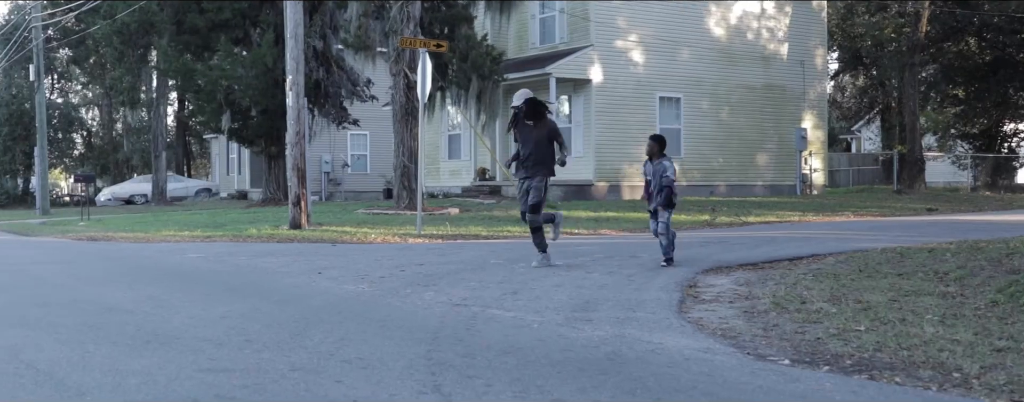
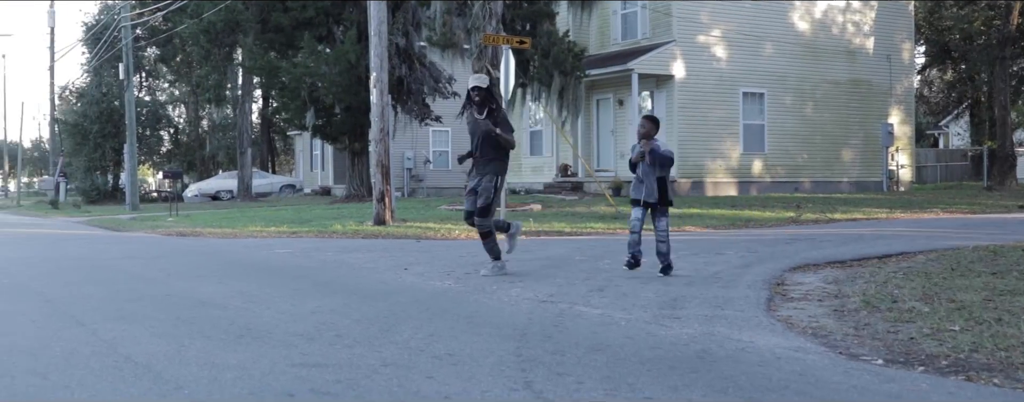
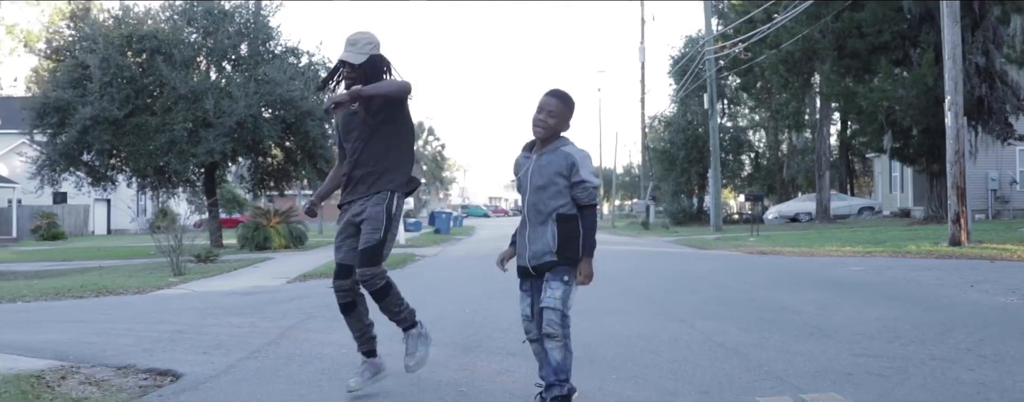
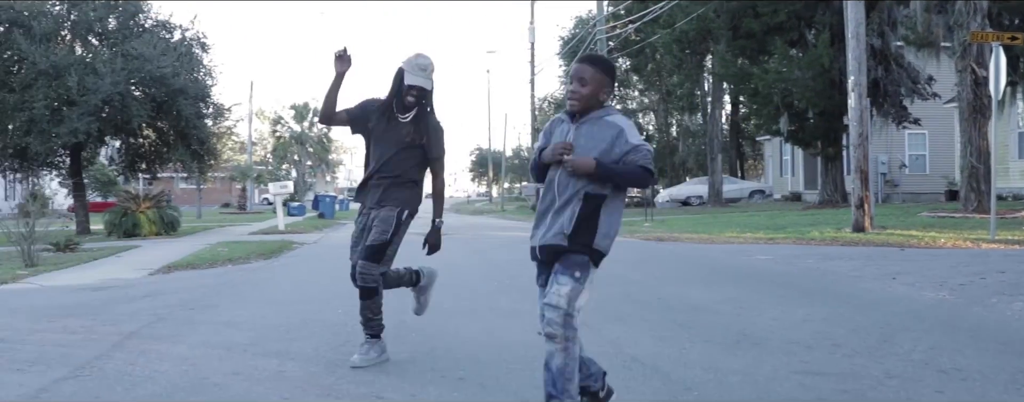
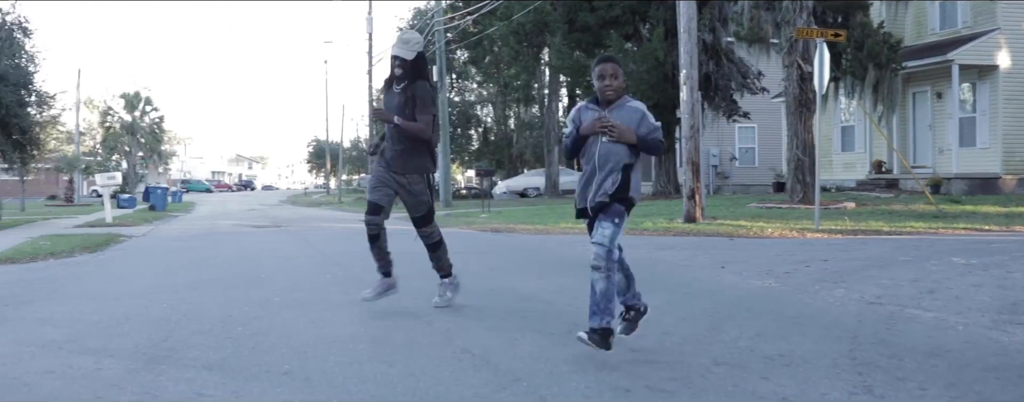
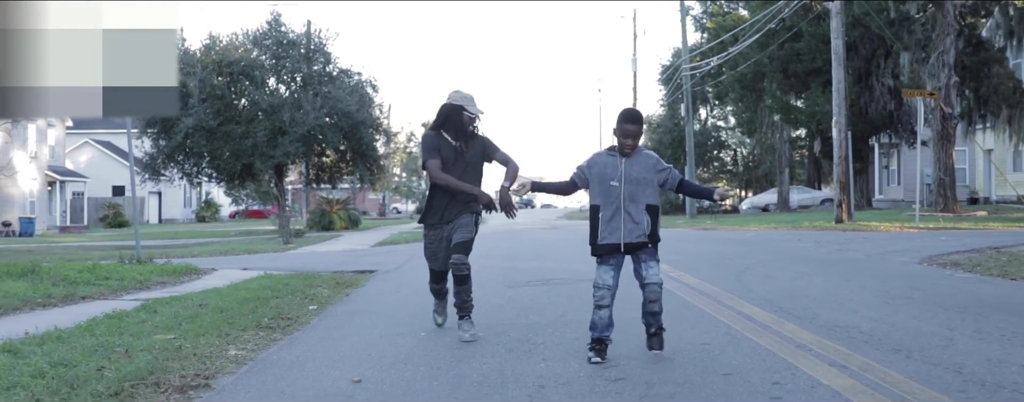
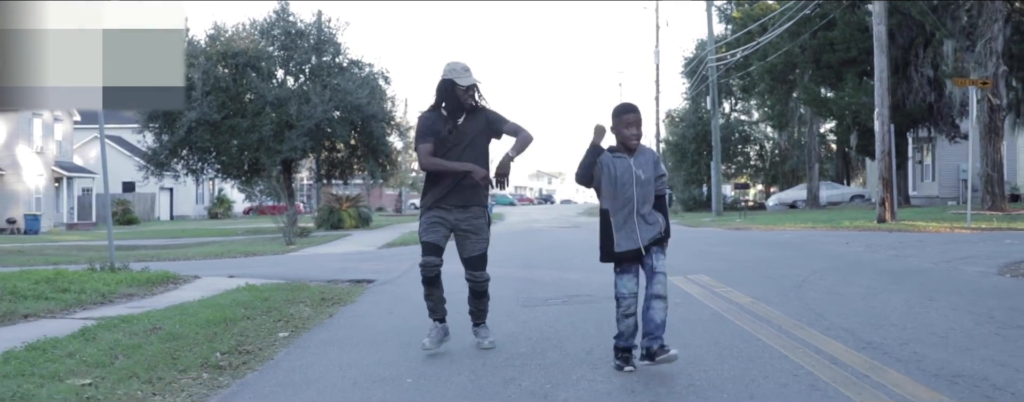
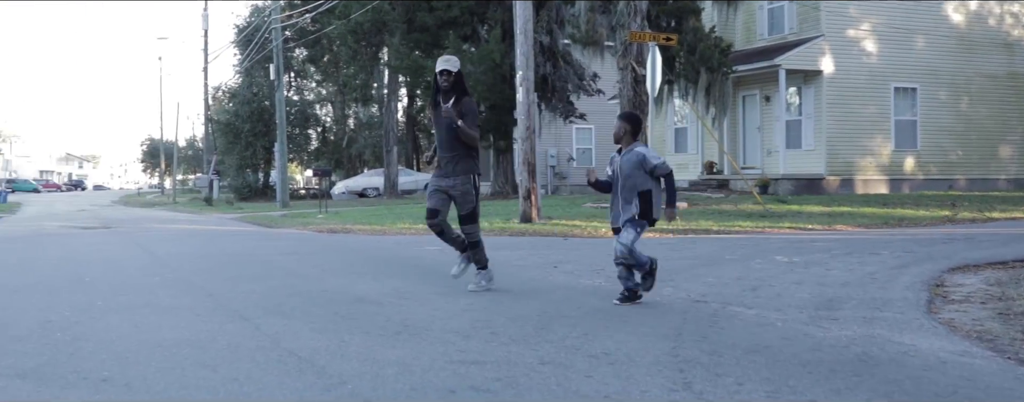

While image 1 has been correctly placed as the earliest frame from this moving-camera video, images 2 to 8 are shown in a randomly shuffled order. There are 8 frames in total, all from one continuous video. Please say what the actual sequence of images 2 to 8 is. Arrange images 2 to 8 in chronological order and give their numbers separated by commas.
2, 8, 5, 4, 3, 7, 6
